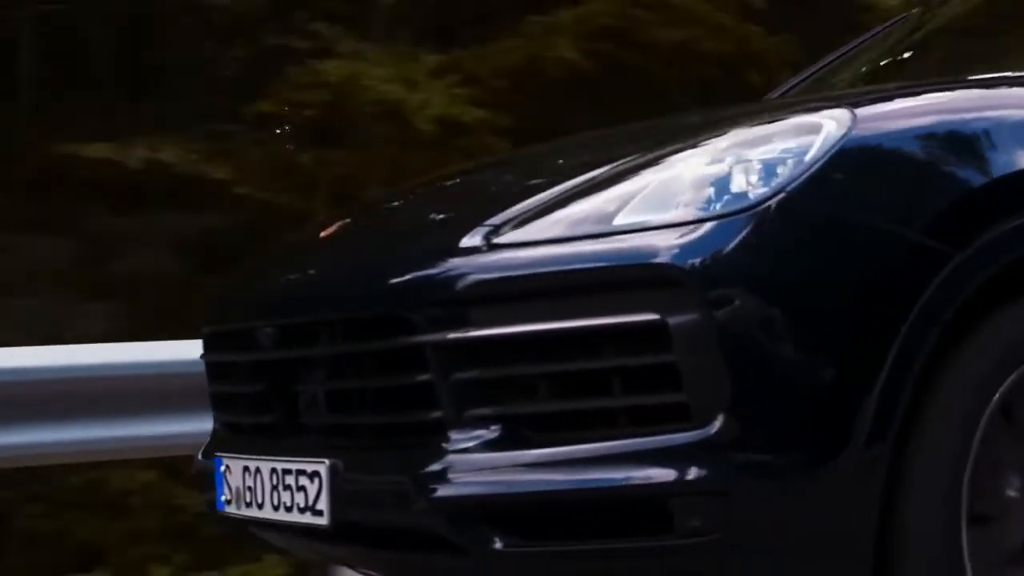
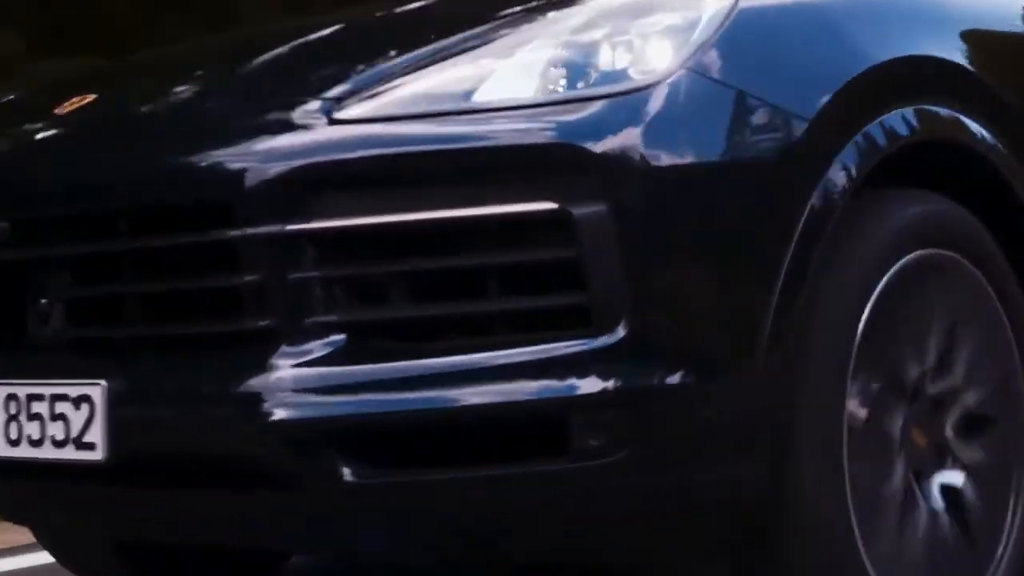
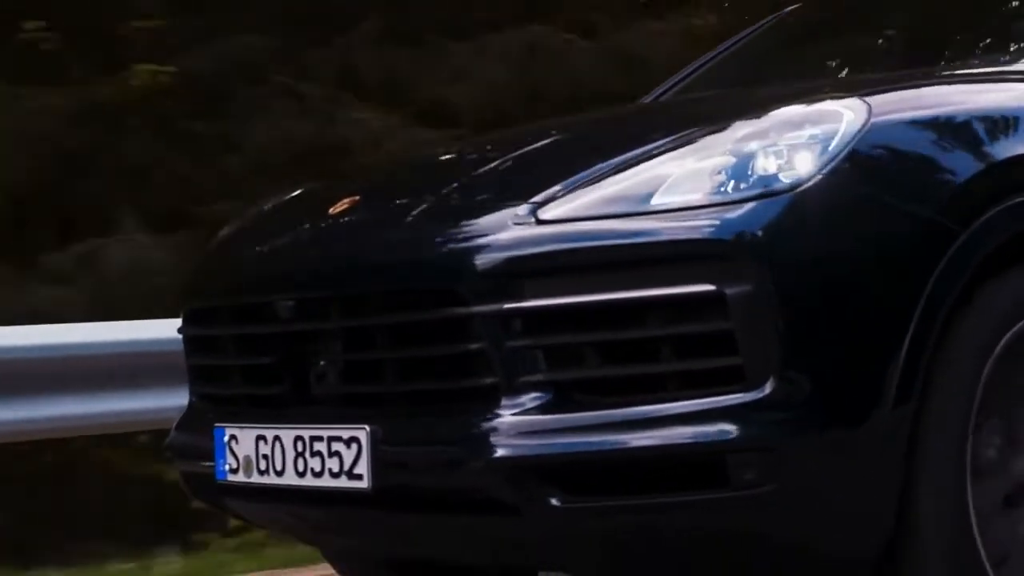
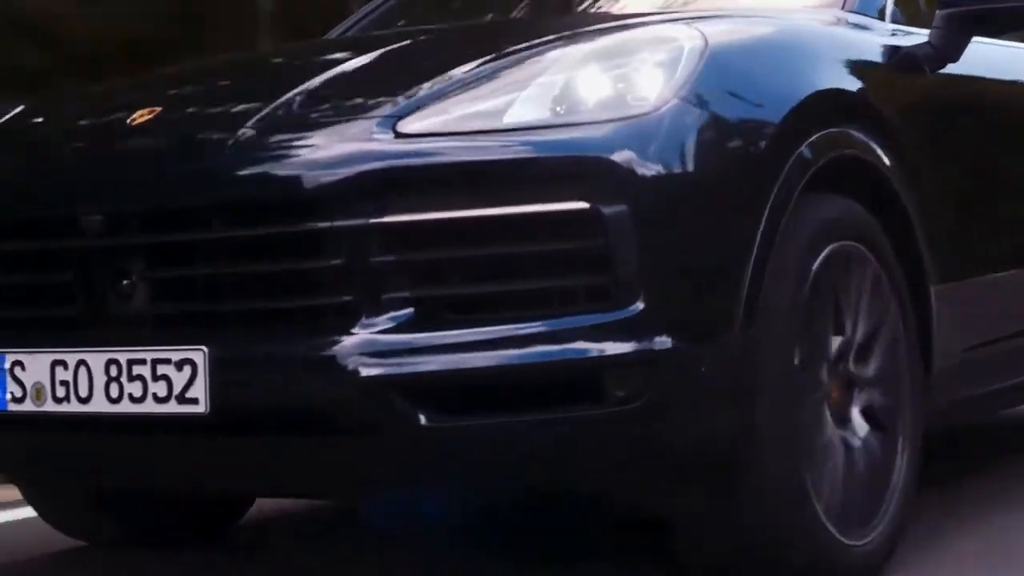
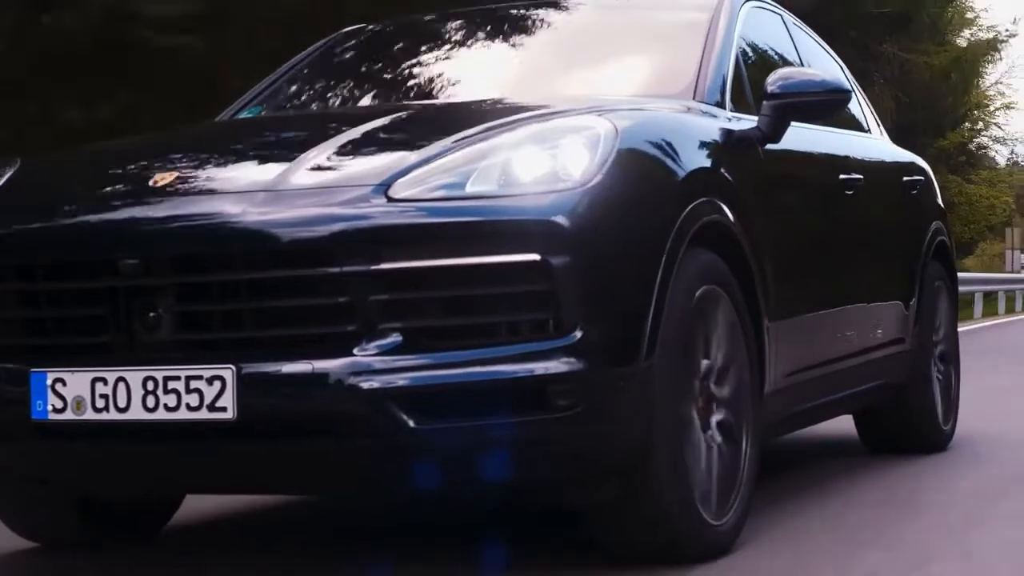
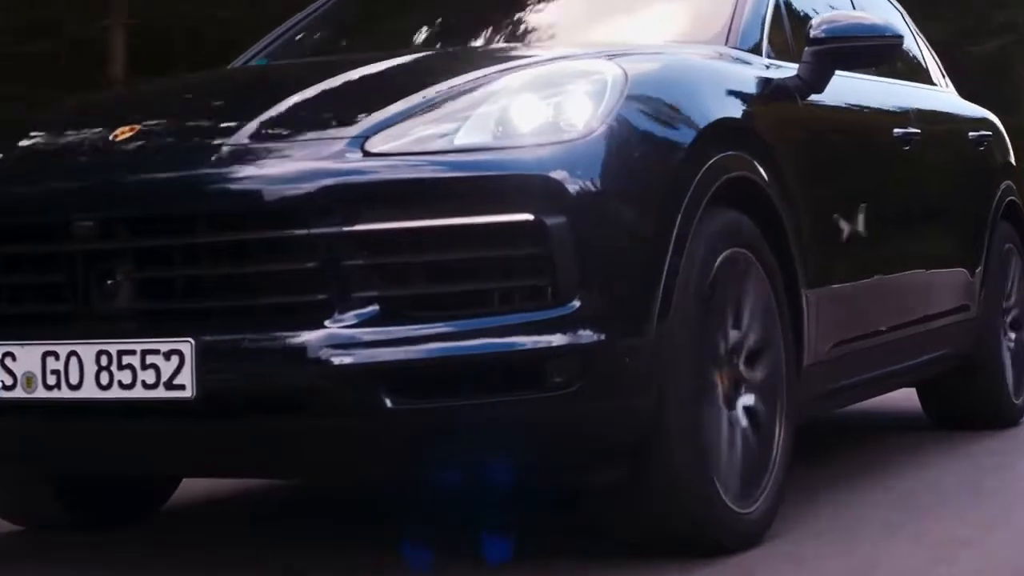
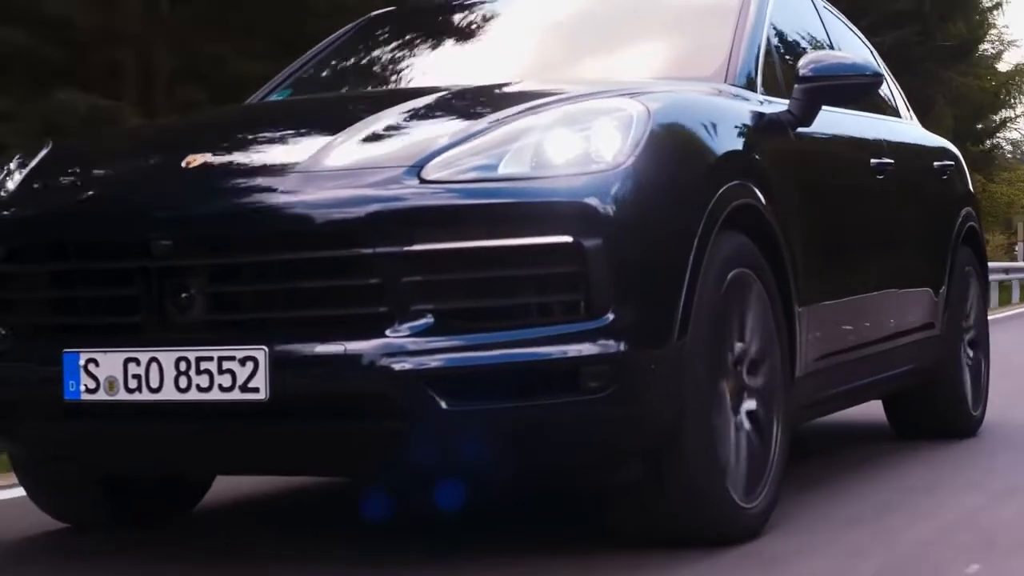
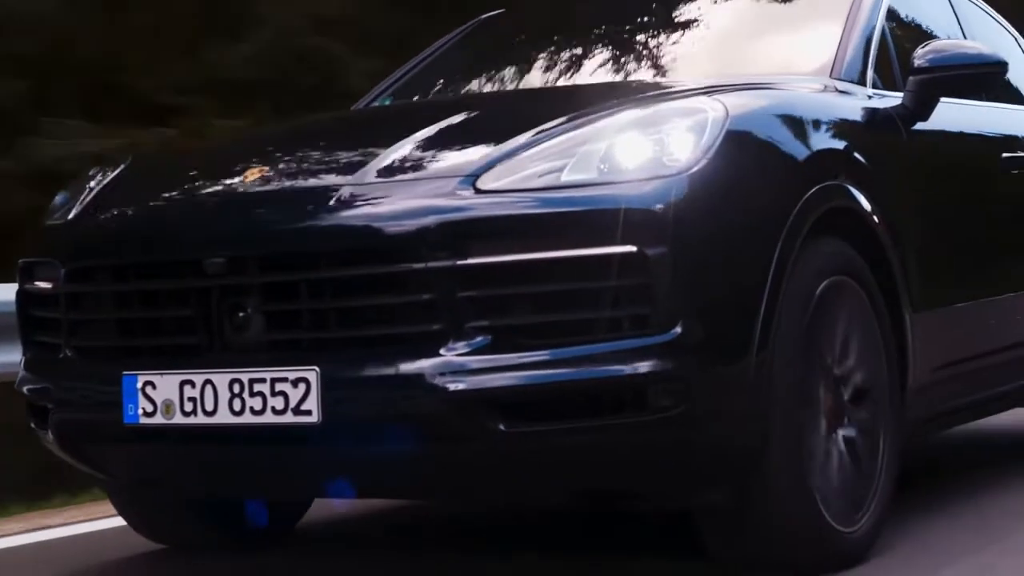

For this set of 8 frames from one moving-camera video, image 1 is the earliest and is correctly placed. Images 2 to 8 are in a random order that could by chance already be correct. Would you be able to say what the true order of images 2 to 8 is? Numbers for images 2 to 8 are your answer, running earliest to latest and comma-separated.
3, 8, 5, 7, 6, 4, 2
